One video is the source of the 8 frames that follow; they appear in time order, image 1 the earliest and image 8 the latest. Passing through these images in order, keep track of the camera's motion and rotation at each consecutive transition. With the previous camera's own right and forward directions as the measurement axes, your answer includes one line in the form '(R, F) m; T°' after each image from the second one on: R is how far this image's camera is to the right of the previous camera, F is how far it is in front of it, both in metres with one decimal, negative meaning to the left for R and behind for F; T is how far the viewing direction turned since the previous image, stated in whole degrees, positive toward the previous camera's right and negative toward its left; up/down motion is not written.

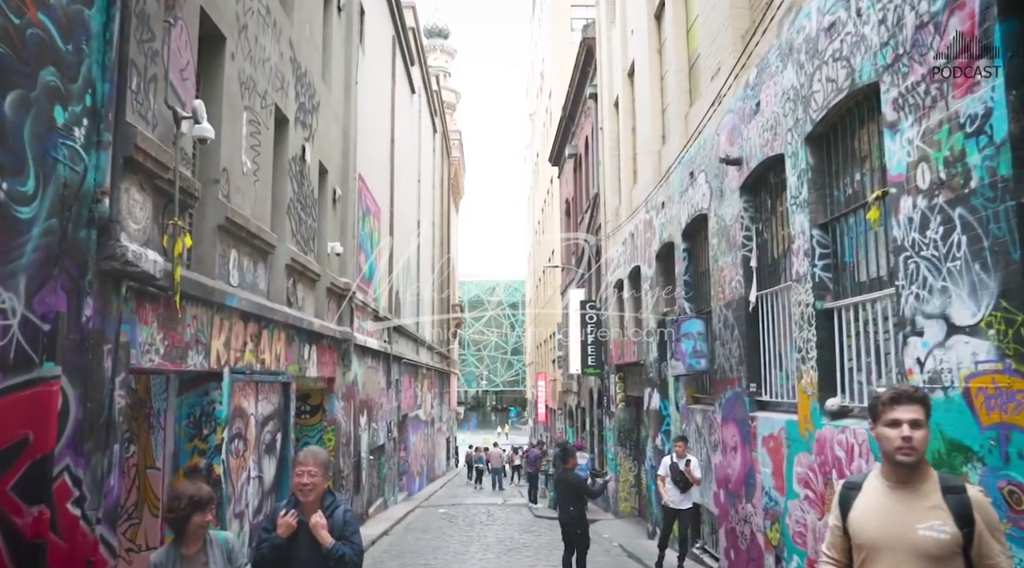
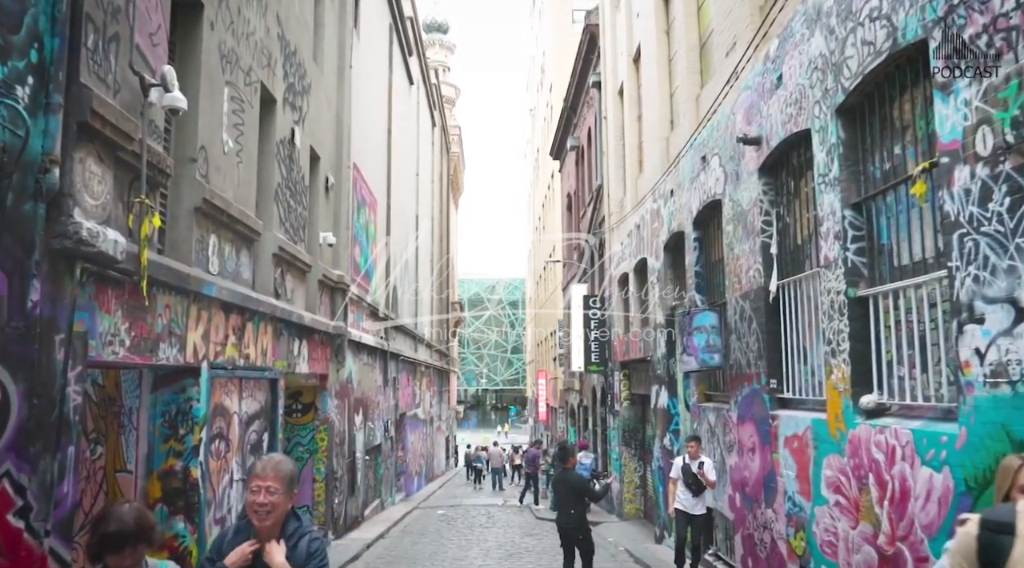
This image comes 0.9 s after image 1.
(0.0, +0.7) m; 0°
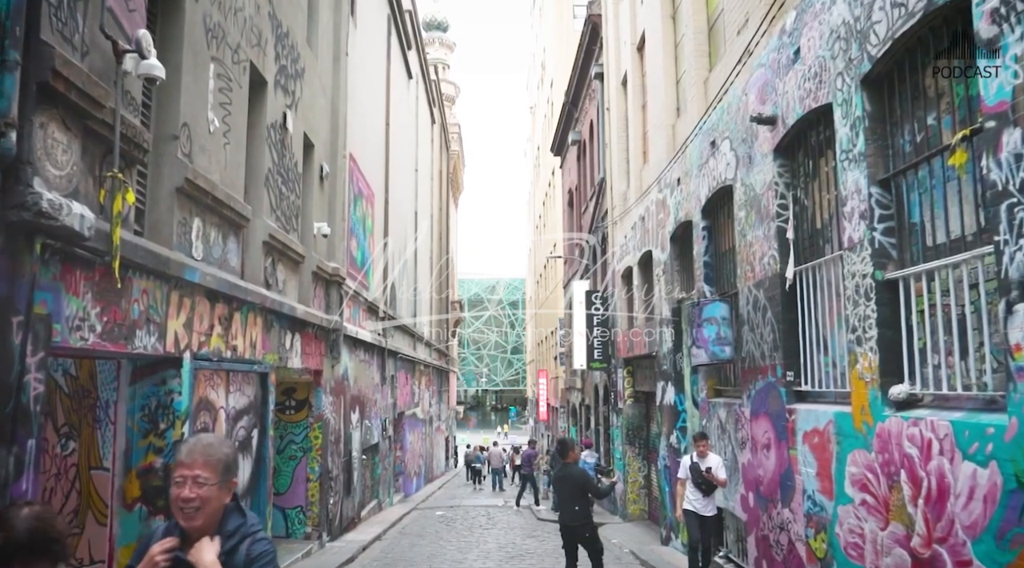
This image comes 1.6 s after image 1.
(0.0, +0.5) m; 0°
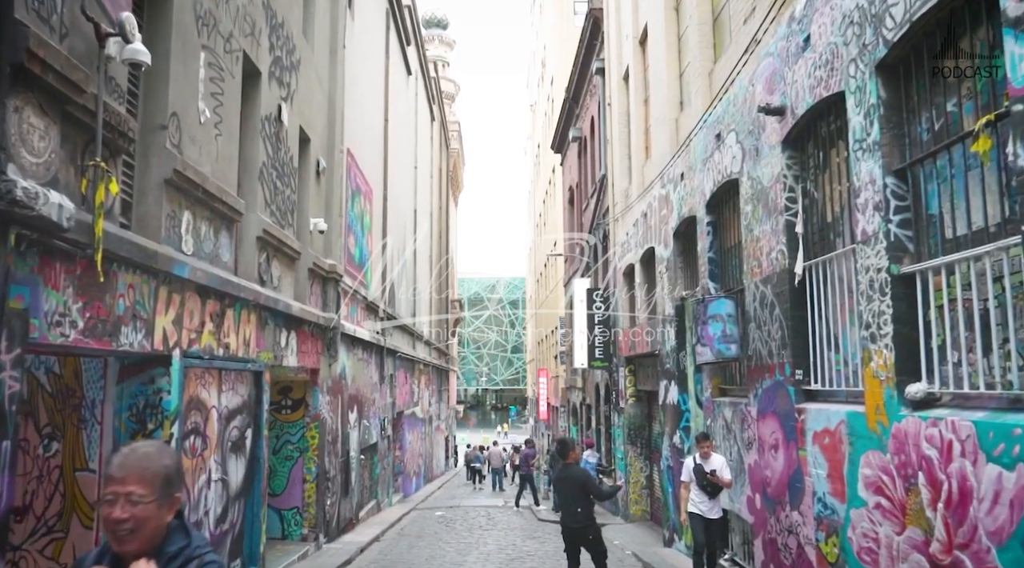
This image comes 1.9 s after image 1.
(0.0, +0.3) m; 0°
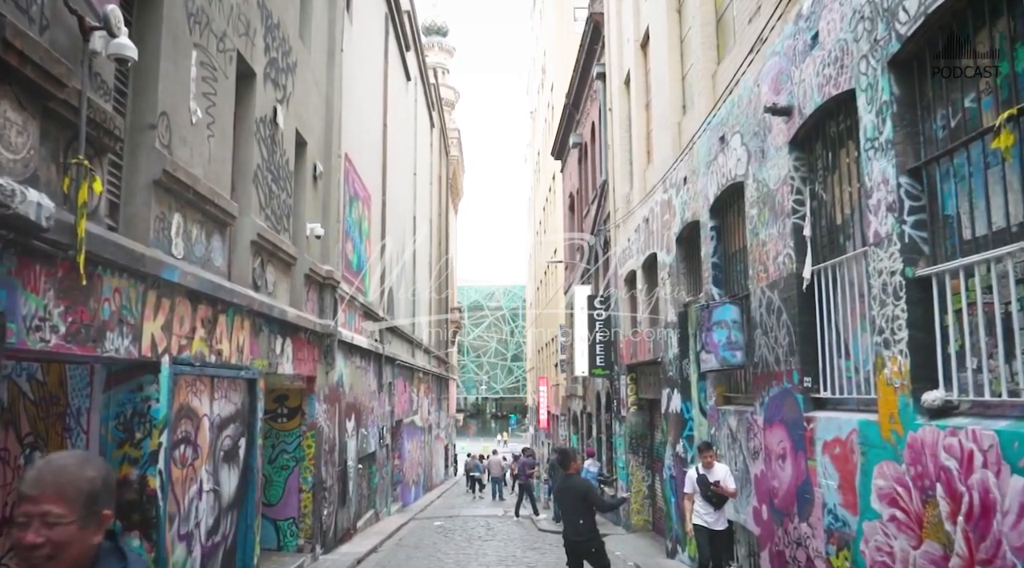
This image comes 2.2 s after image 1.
(0.0, +0.2) m; 0°
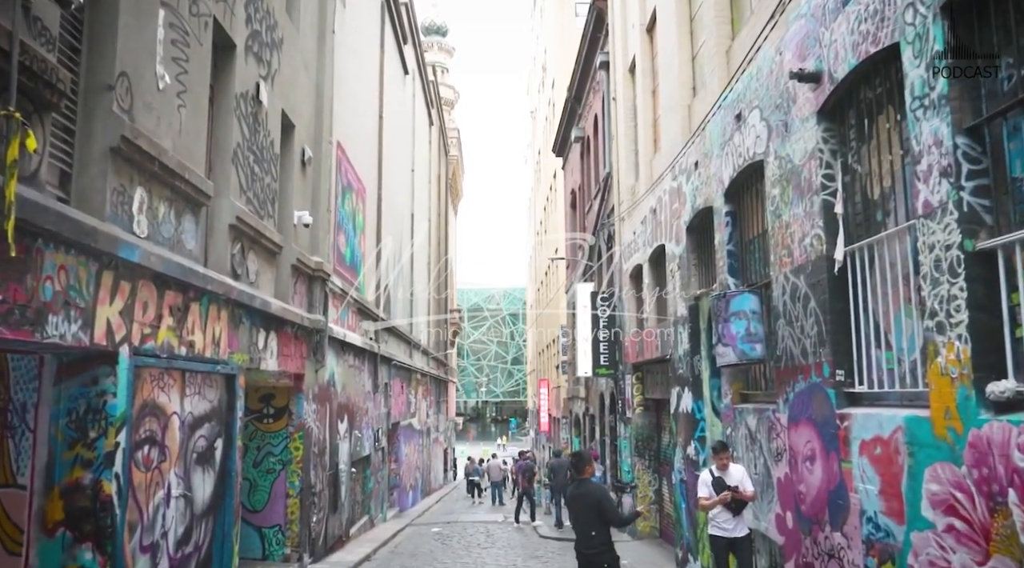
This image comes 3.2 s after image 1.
(0.0, +0.8) m; 0°
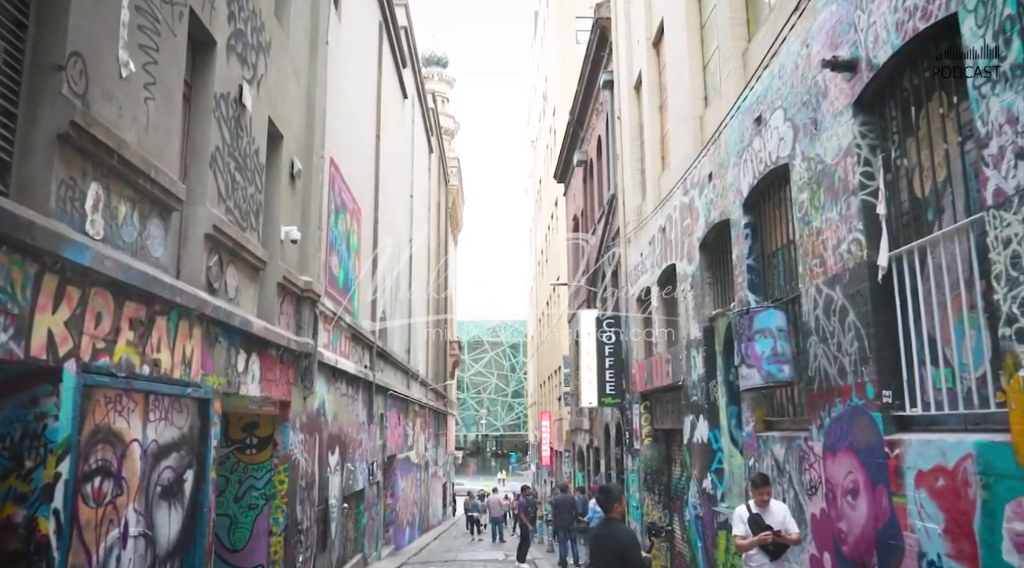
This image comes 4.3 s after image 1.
(0.0, +0.8) m; 0°
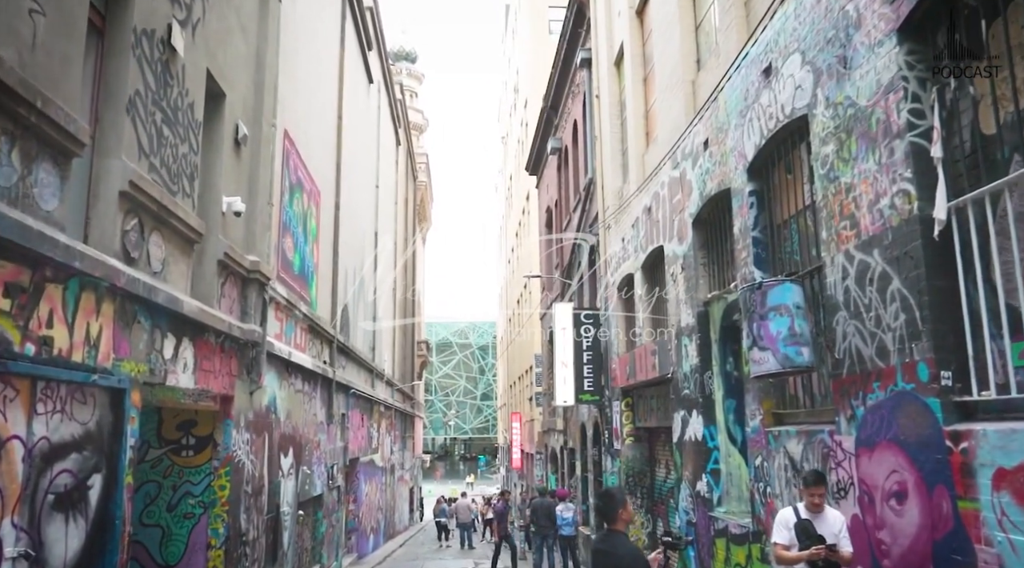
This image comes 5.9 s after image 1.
(0.0, +1.2) m; +2°
